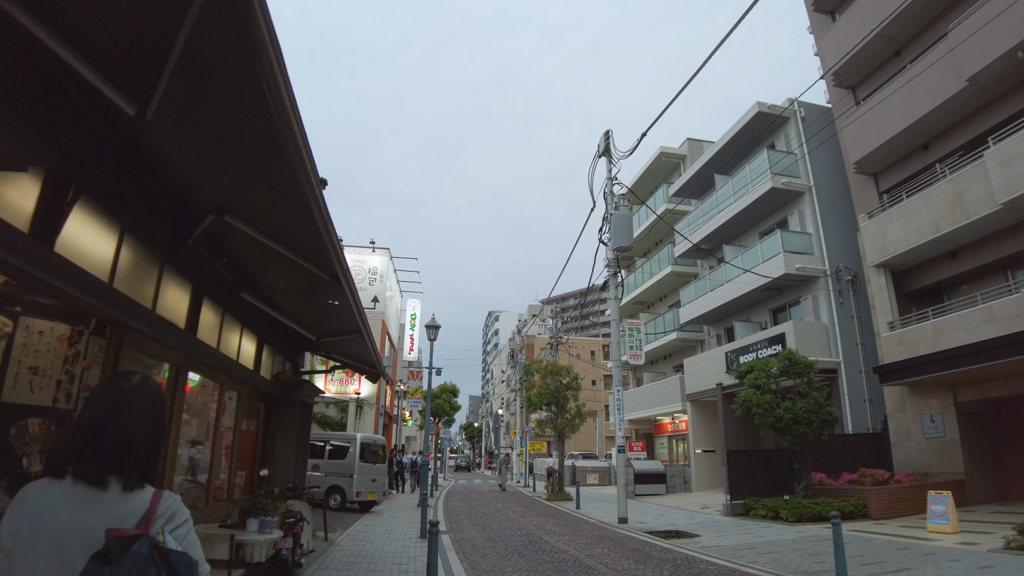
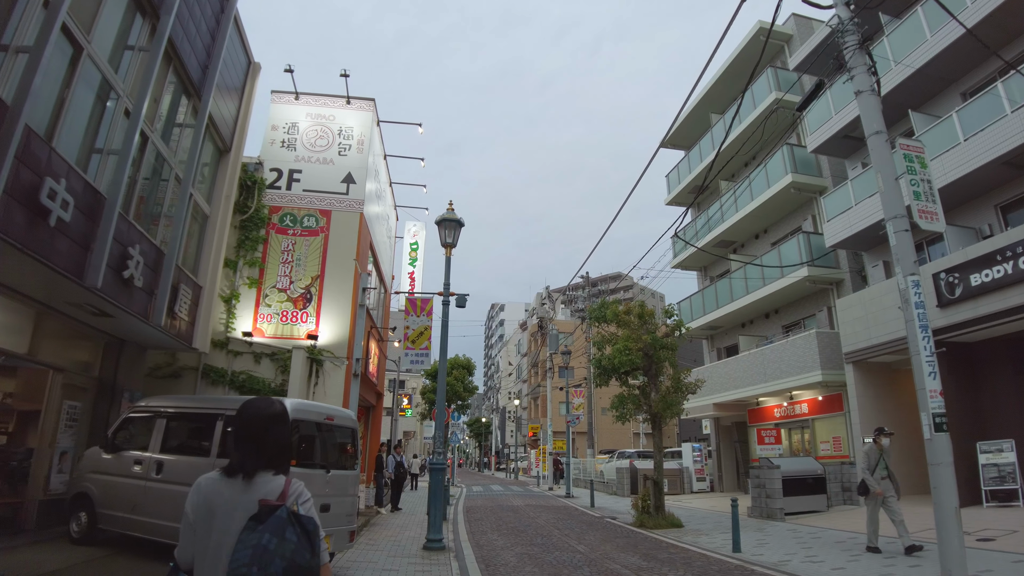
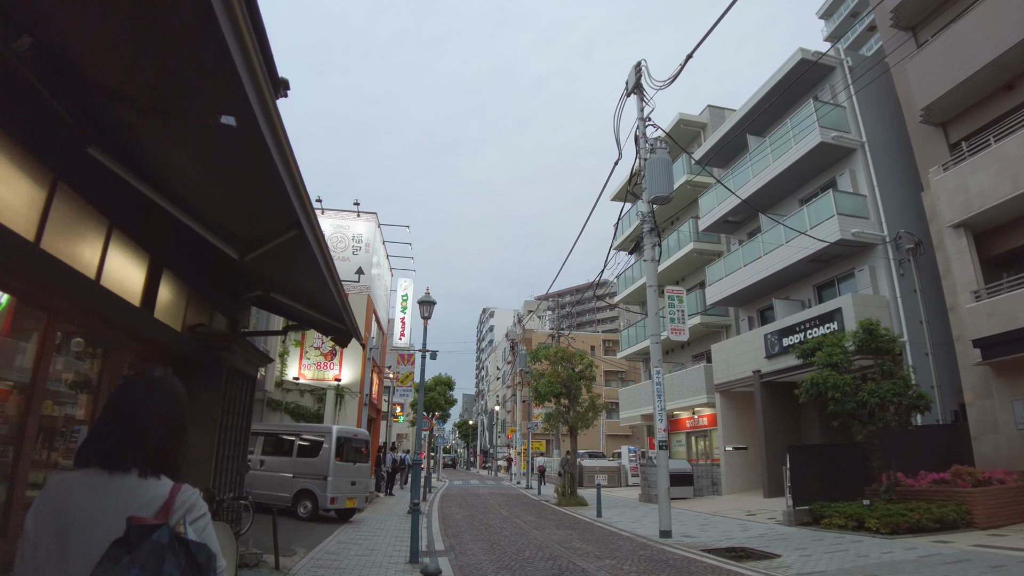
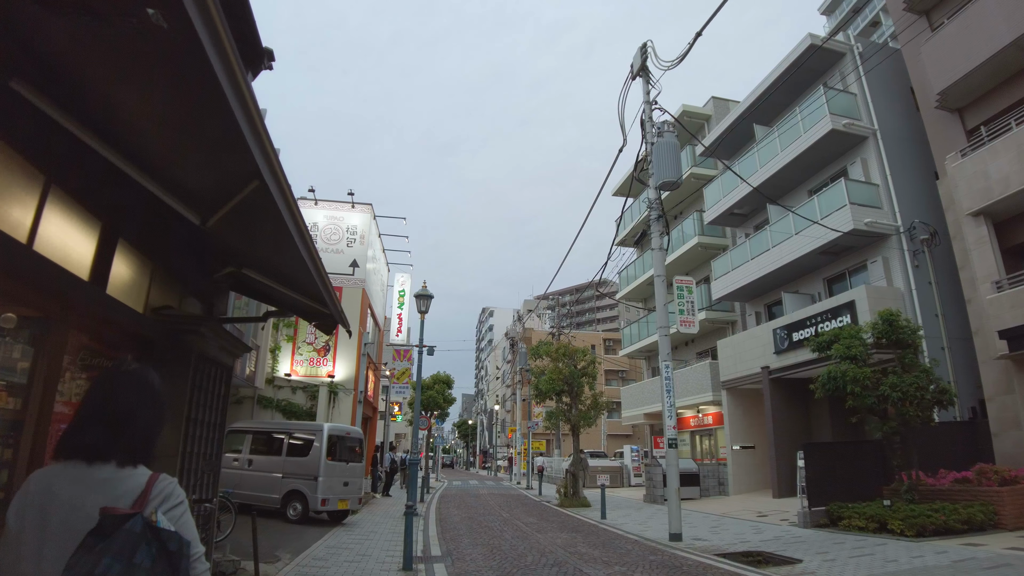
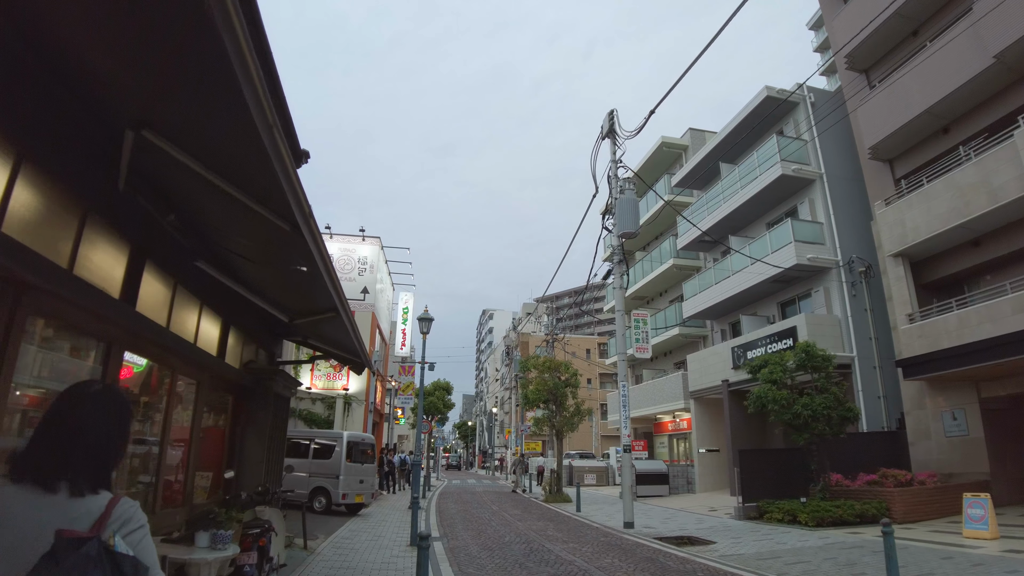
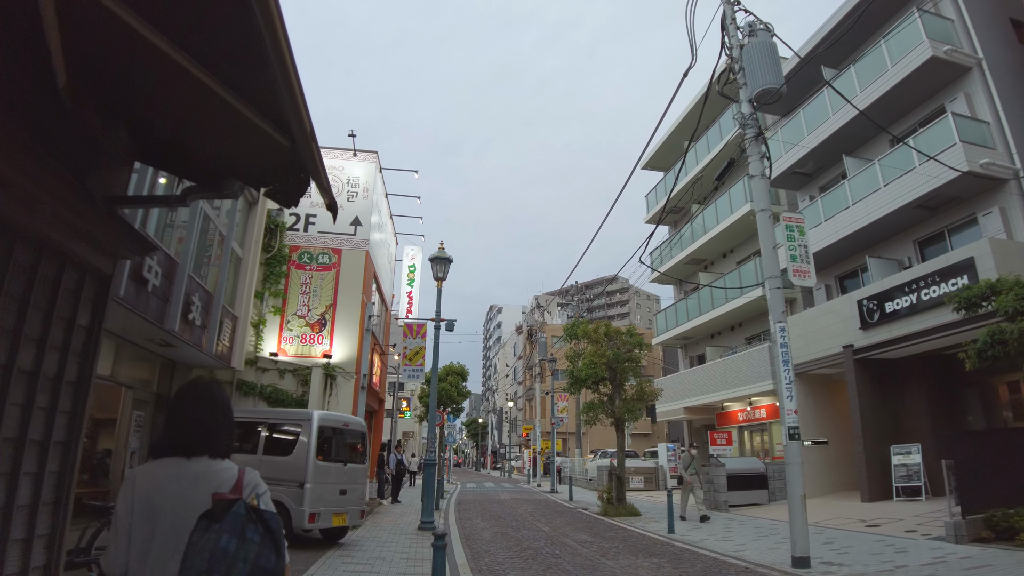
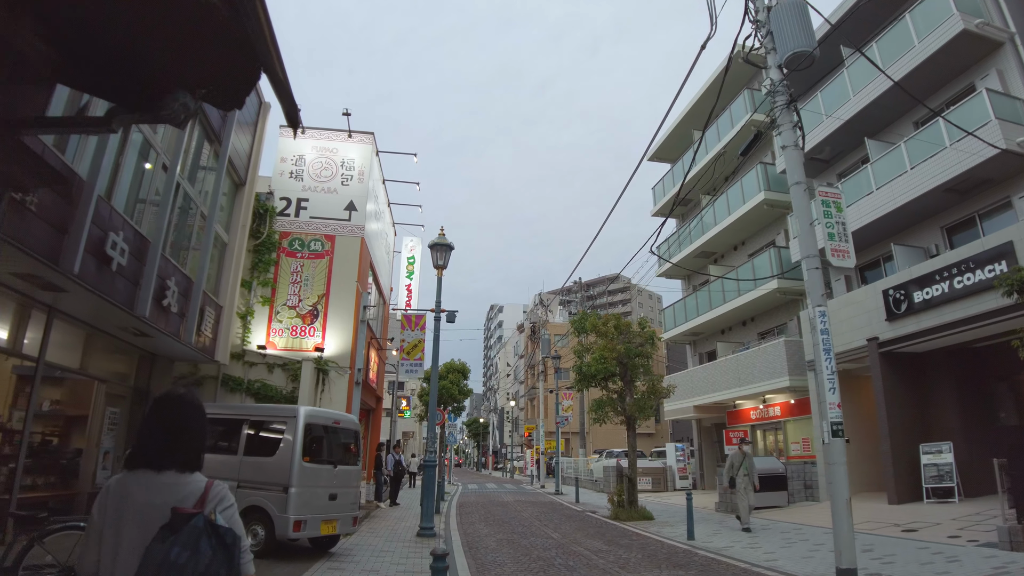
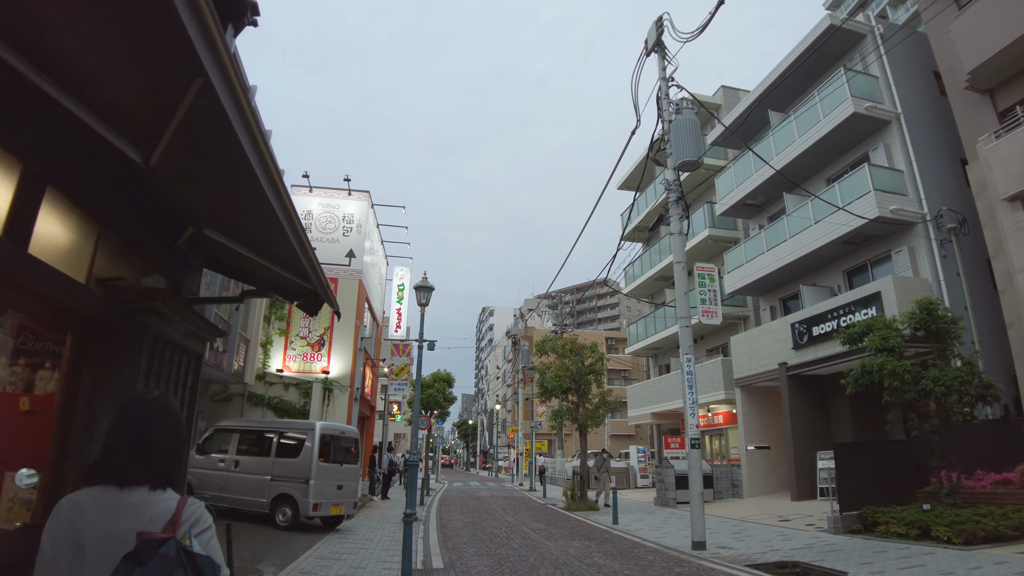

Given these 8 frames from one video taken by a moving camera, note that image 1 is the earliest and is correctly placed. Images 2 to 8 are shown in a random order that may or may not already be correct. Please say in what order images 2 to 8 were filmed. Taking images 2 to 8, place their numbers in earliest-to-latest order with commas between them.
5, 3, 4, 8, 6, 7, 2
